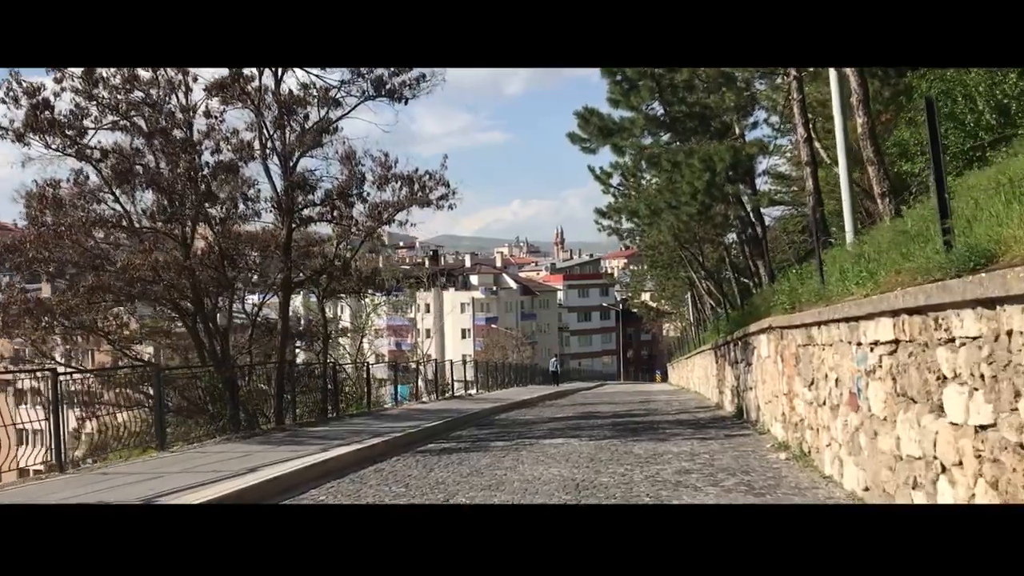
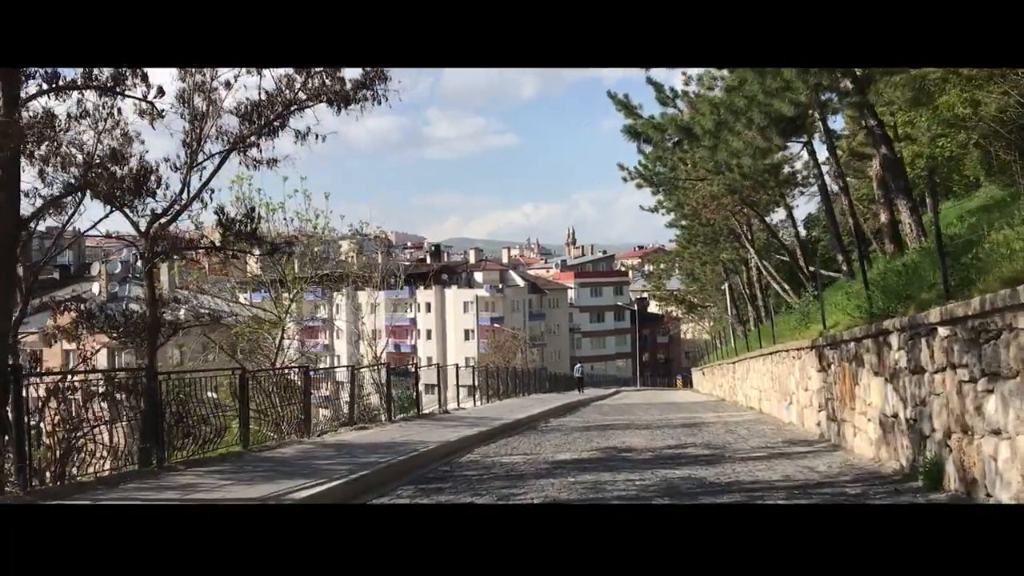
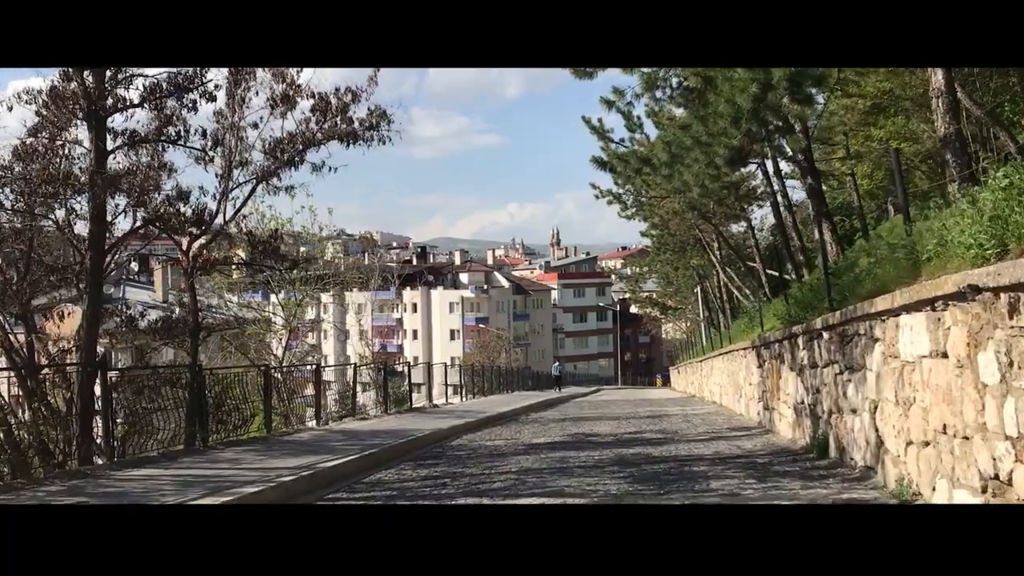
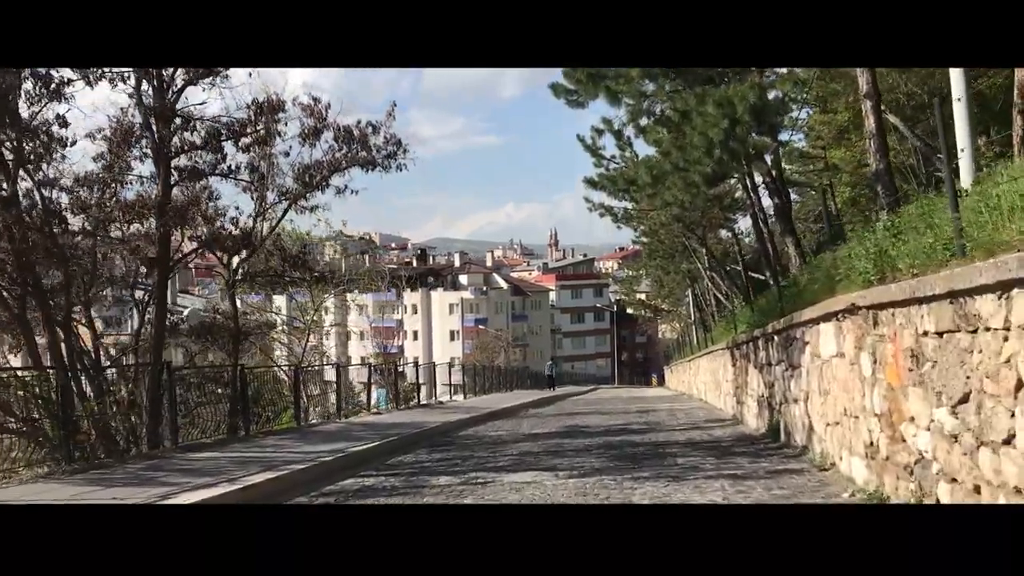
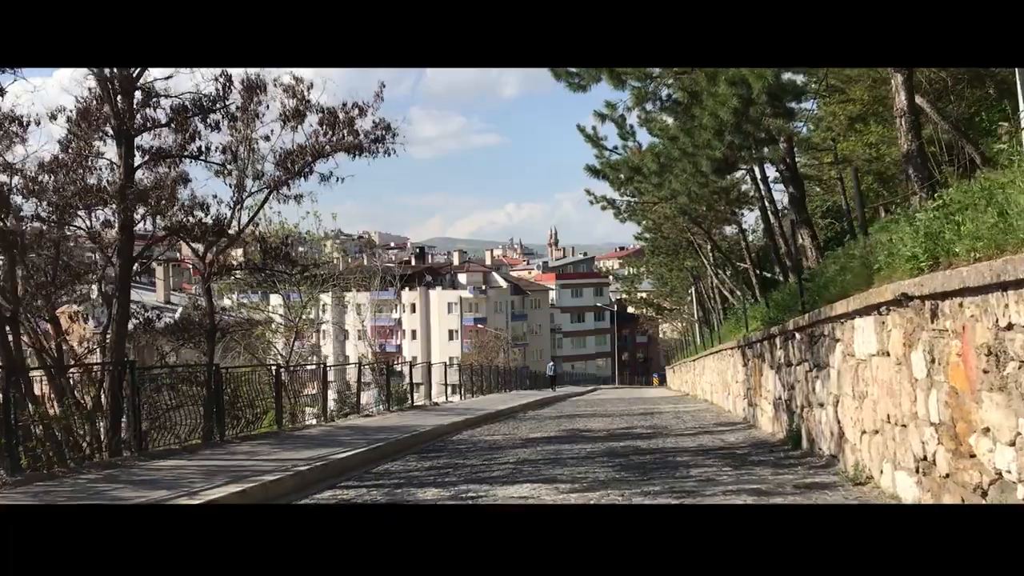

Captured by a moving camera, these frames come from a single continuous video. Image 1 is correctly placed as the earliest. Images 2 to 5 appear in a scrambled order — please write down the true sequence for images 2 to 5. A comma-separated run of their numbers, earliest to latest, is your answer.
4, 5, 3, 2
